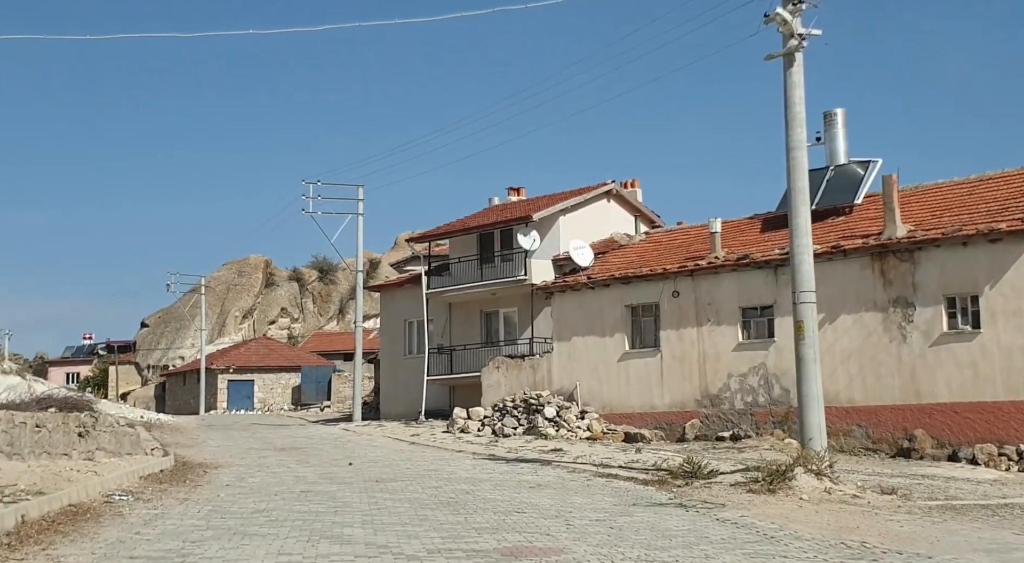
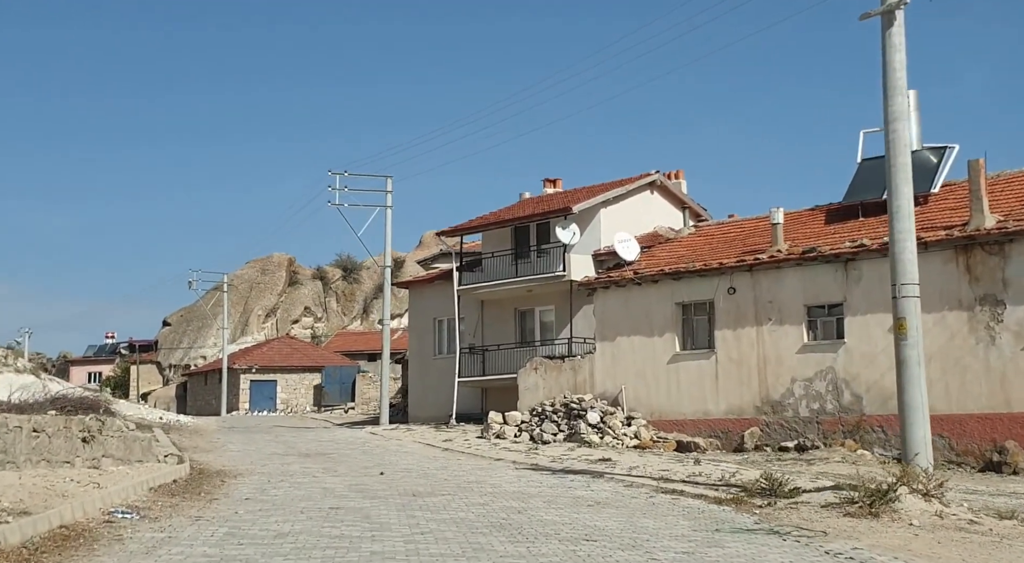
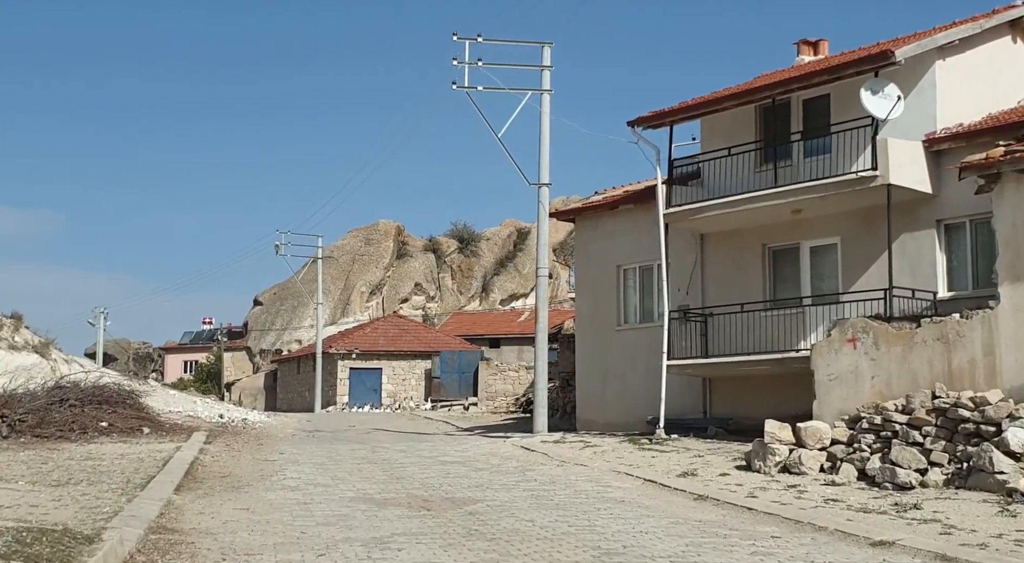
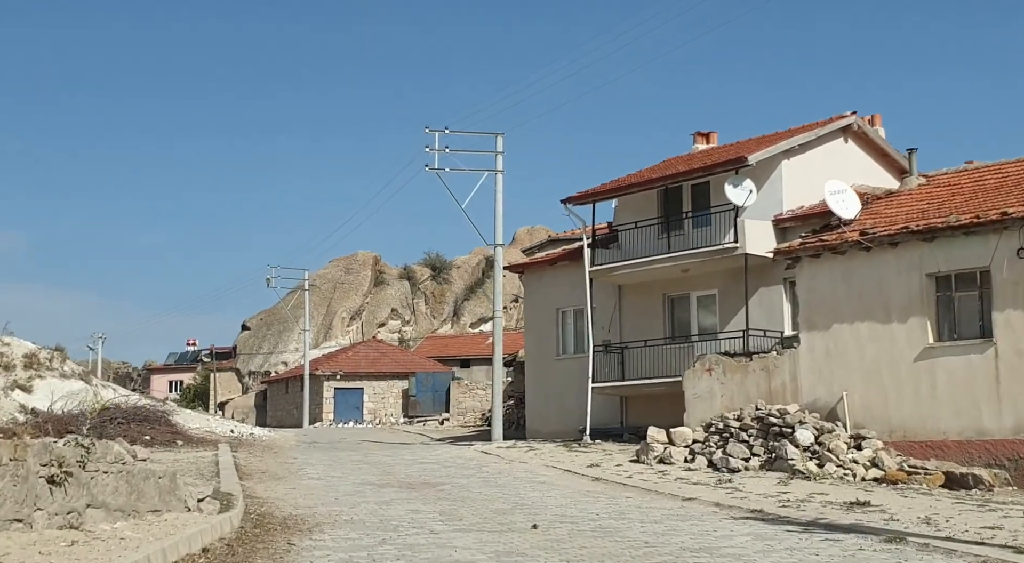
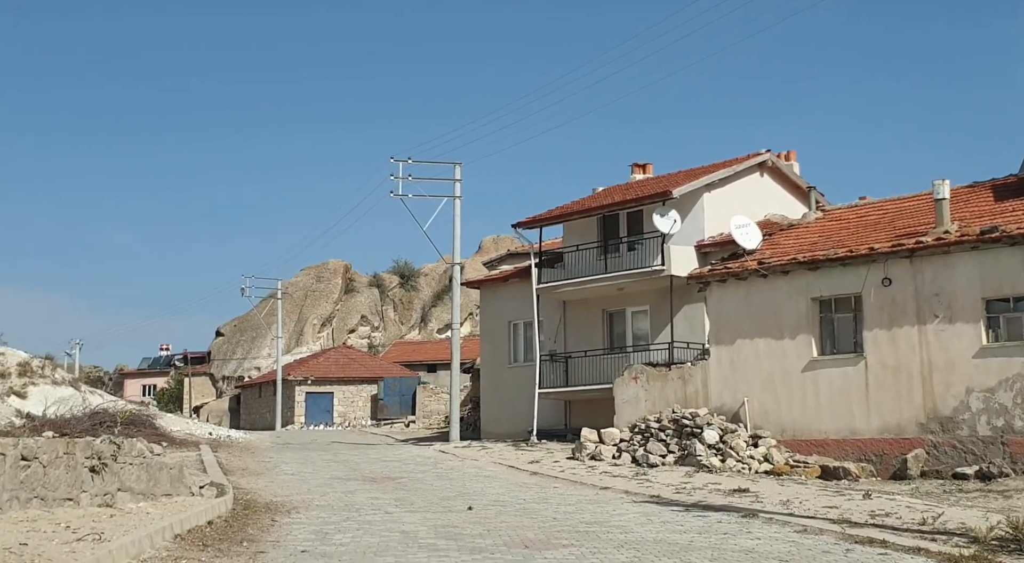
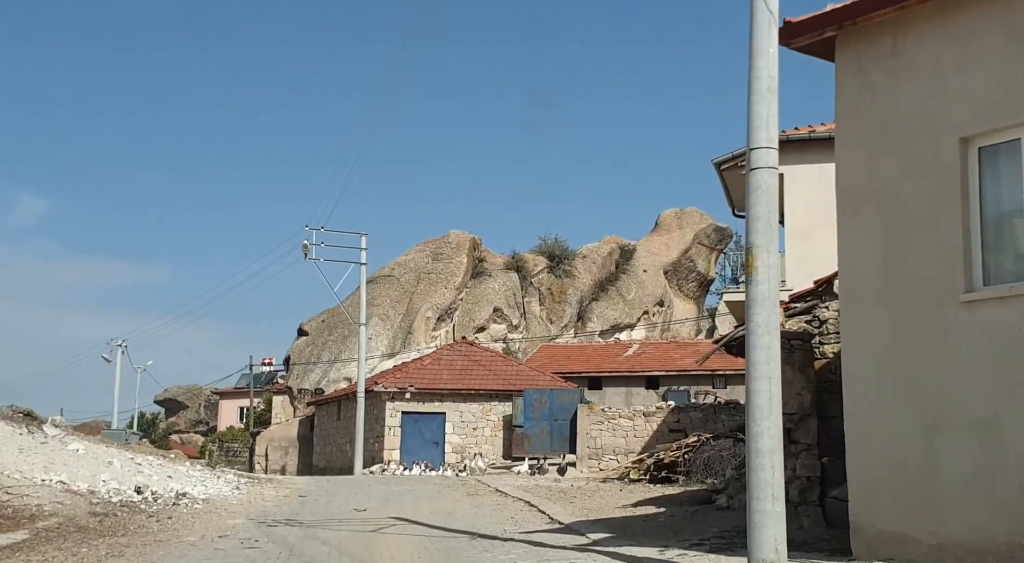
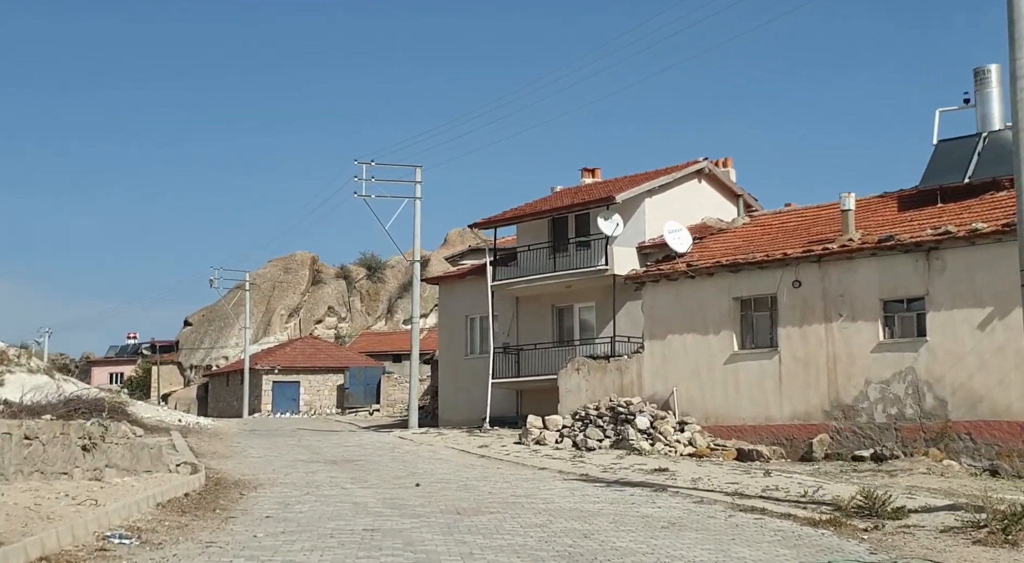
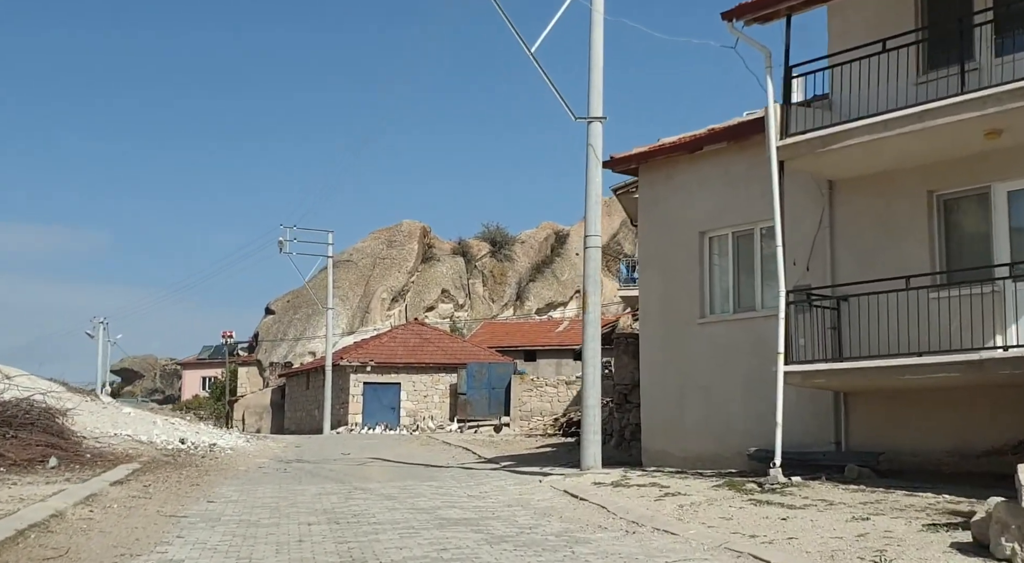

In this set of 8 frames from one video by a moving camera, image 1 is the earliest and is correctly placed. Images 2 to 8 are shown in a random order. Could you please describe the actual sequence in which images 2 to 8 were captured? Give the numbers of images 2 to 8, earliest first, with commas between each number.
2, 7, 5, 4, 3, 8, 6
